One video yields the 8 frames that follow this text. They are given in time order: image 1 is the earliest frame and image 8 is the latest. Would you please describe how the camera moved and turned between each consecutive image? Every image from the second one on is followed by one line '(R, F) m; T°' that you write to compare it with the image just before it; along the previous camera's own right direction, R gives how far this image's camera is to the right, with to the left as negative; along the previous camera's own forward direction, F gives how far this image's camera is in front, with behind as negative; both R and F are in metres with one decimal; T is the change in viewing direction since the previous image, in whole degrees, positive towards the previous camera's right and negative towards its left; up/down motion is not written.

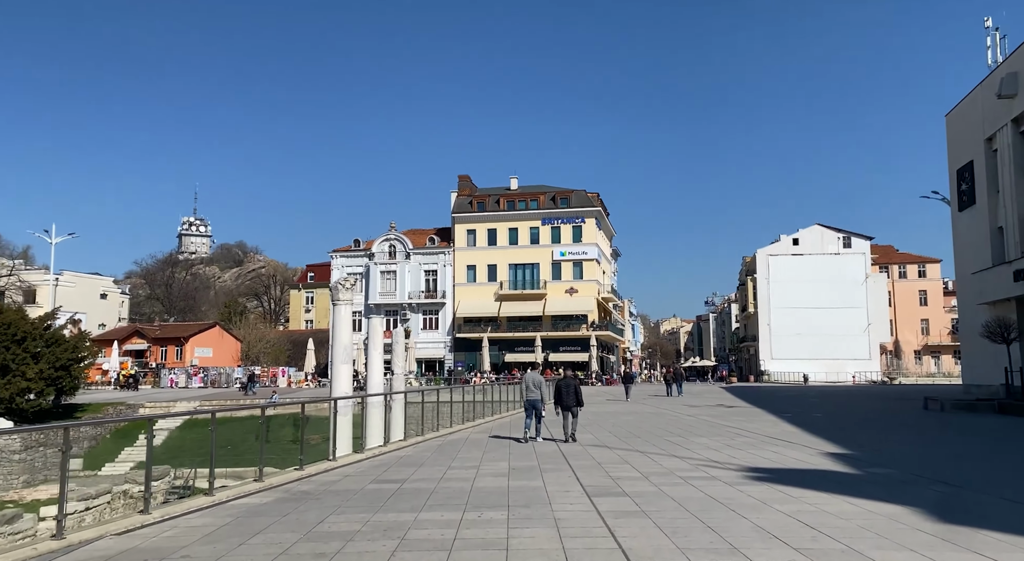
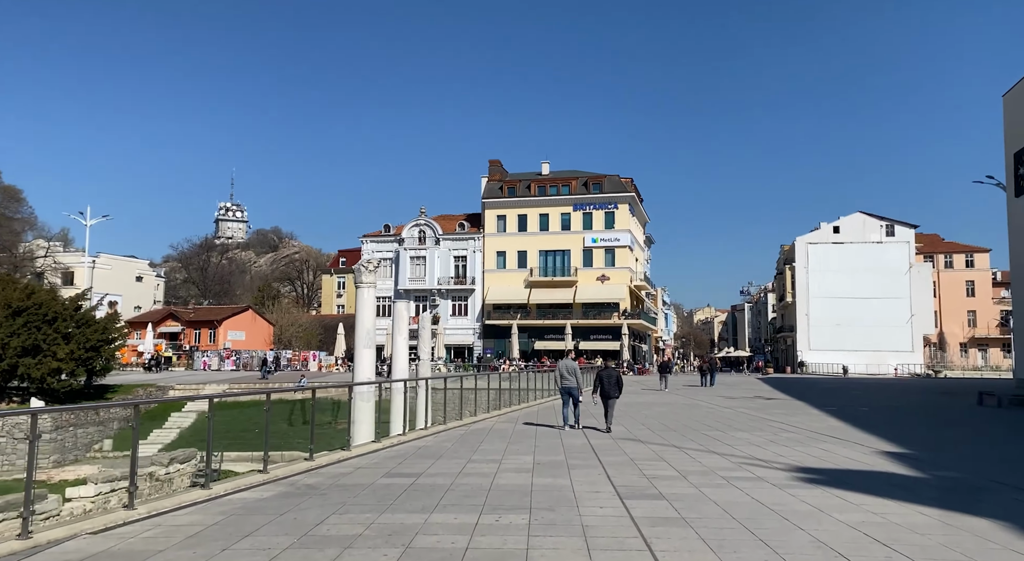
(+0.1, +0.9) m; -2°
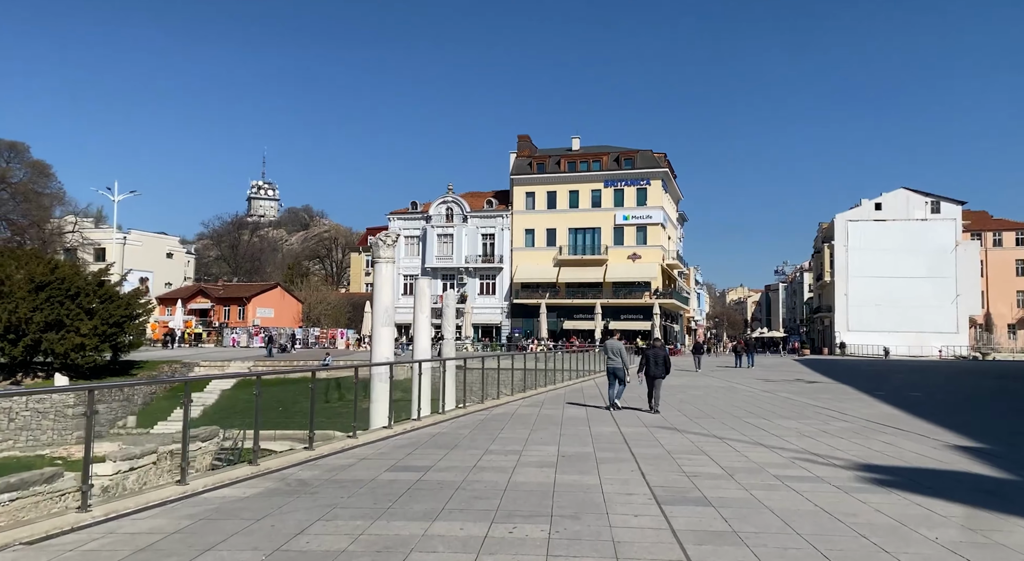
(+0.1, +1.2) m; -2°
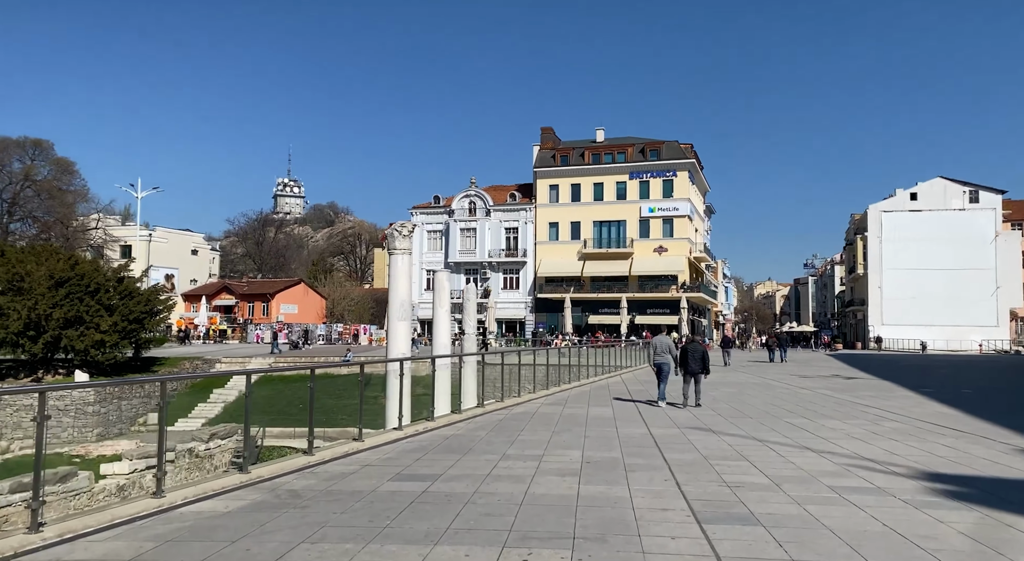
(+0.1, +0.9) m; -2°
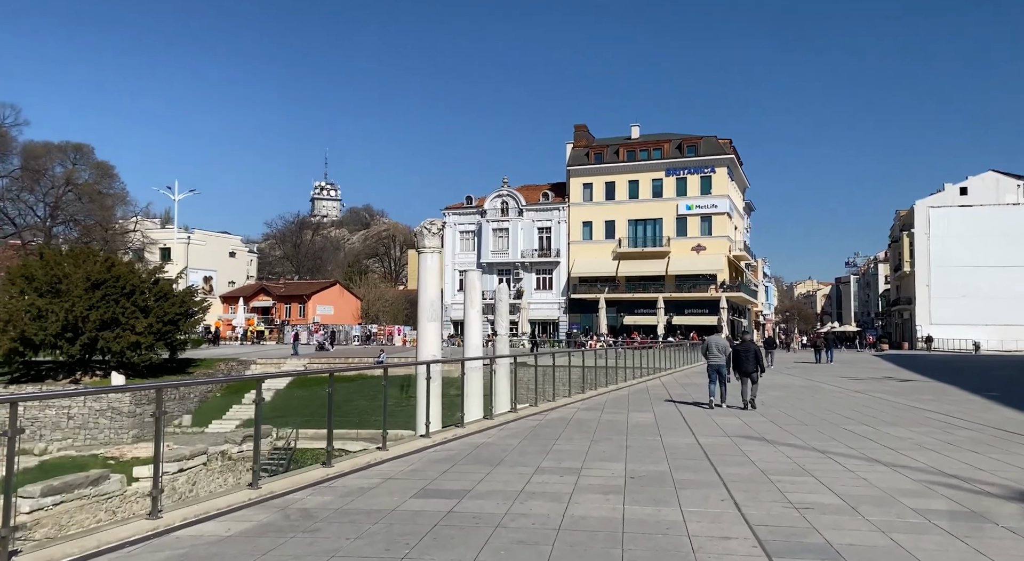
(0.0, +0.8) m; -3°
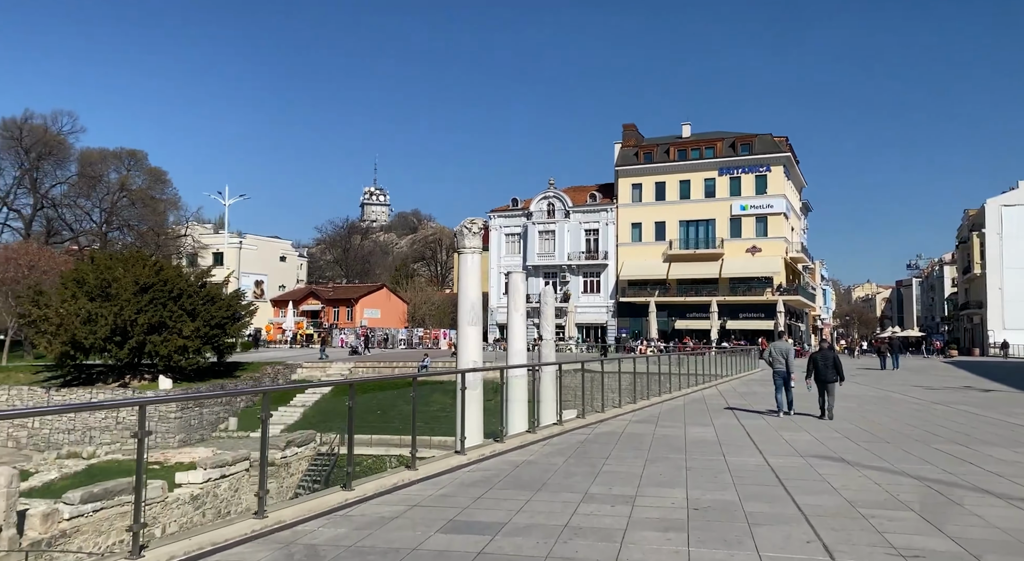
(0.0, +1.0) m; -4°
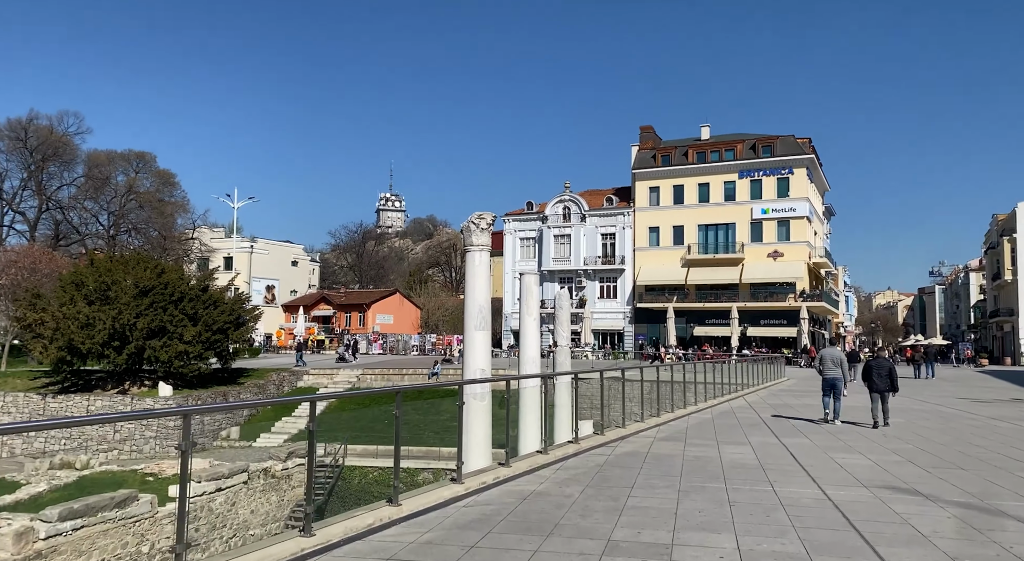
(+0.1, +1.5) m; -1°
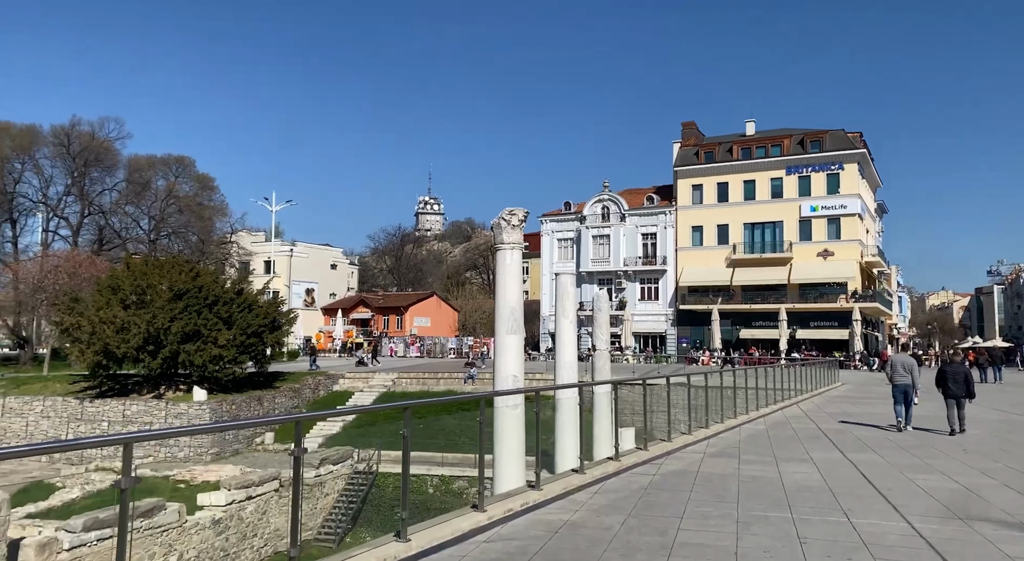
(+0.1, +1.0) m; -3°
